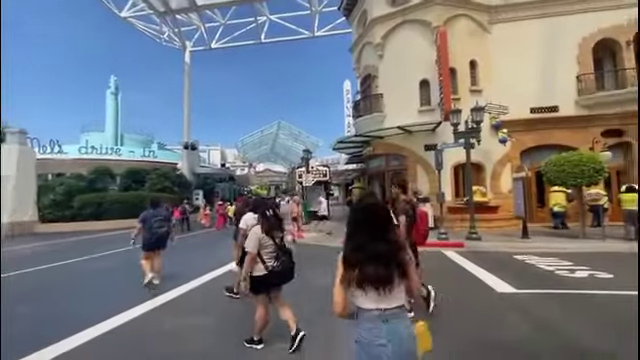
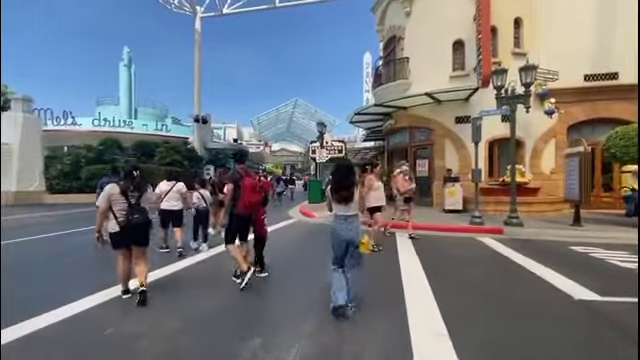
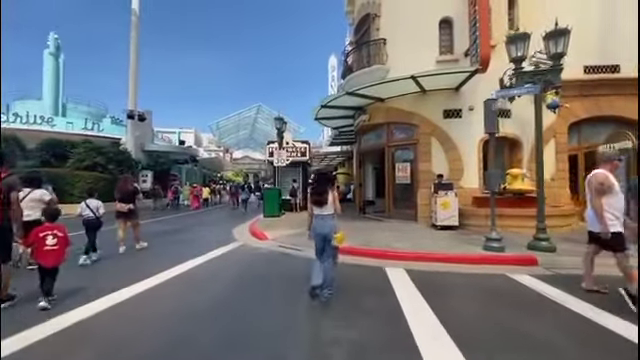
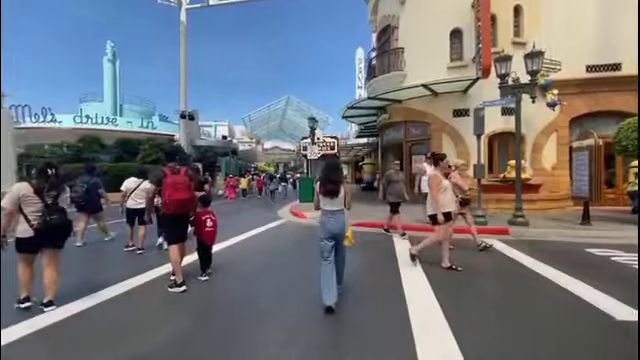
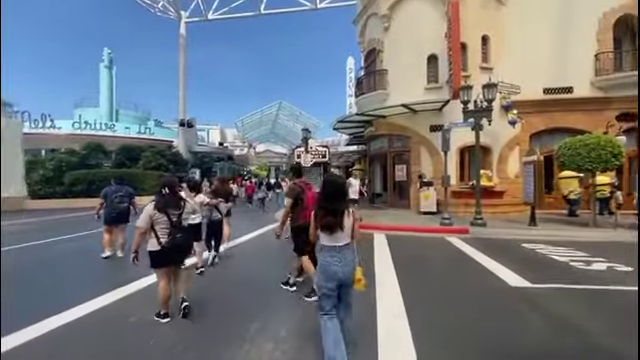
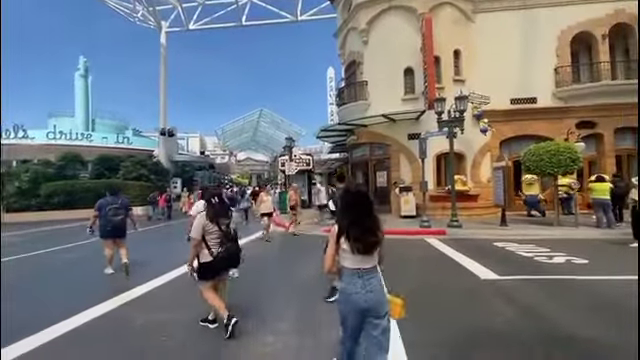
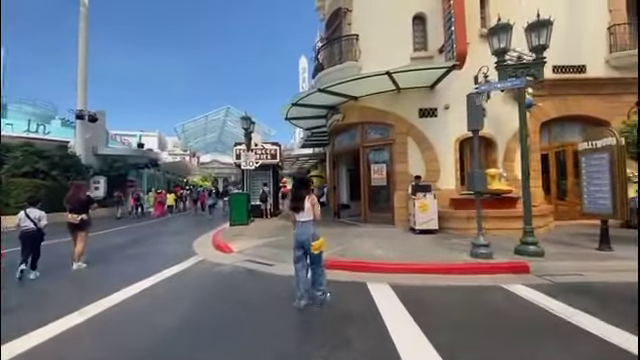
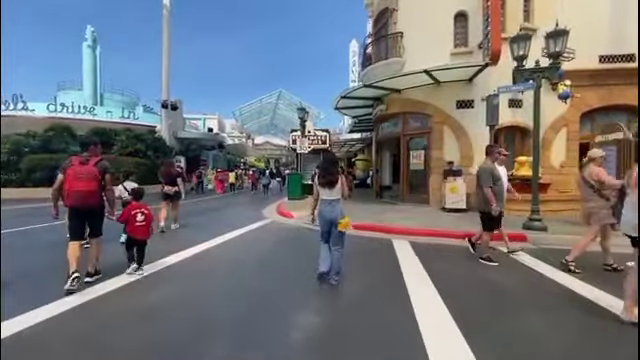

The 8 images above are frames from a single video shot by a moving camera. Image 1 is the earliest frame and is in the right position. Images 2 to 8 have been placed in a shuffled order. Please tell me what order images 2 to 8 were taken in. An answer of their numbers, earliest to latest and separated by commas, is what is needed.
6, 5, 2, 4, 8, 3, 7
